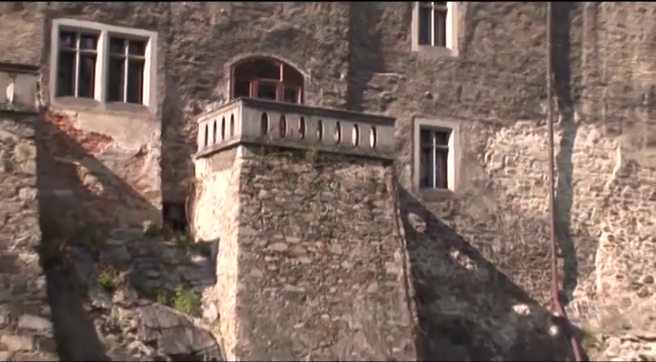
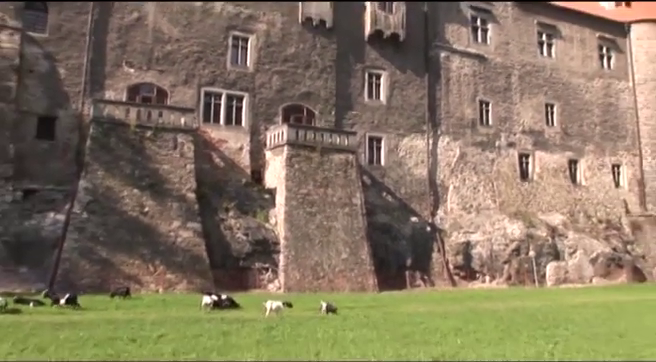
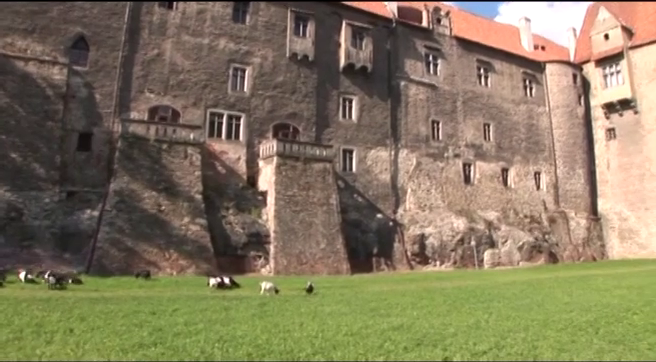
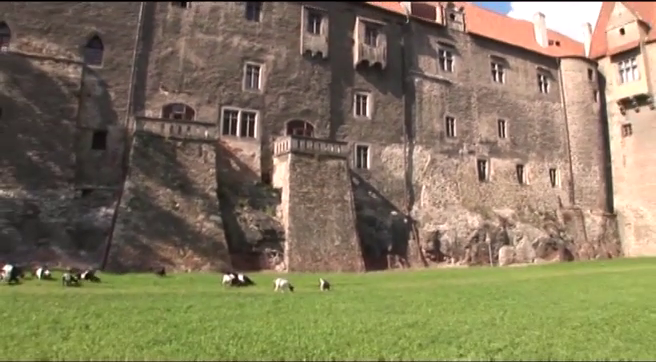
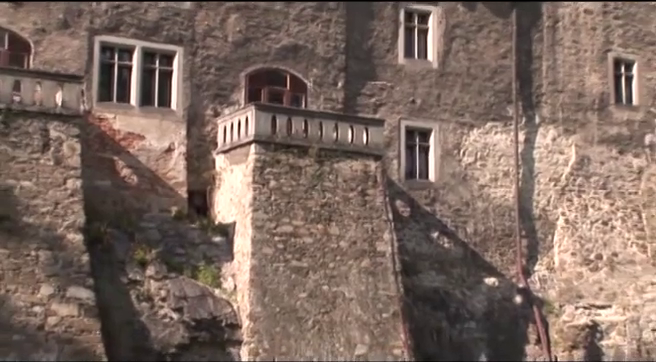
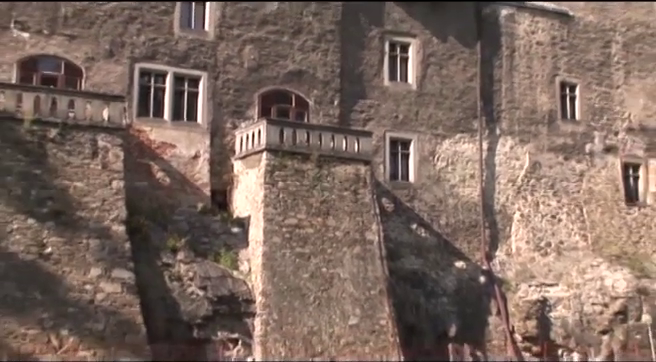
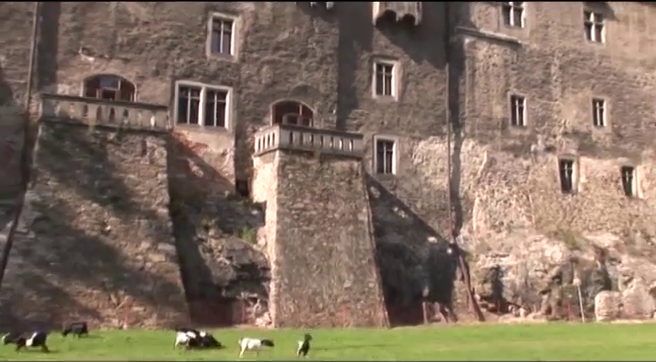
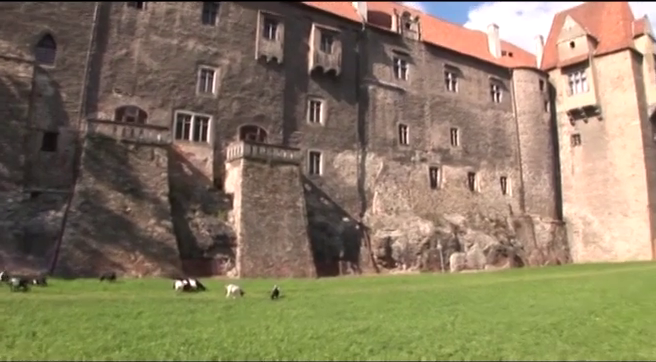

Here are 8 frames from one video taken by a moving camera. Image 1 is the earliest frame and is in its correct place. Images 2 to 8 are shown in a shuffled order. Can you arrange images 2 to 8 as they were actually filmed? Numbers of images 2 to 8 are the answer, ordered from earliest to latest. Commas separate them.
5, 6, 7, 2, 4, 3, 8
